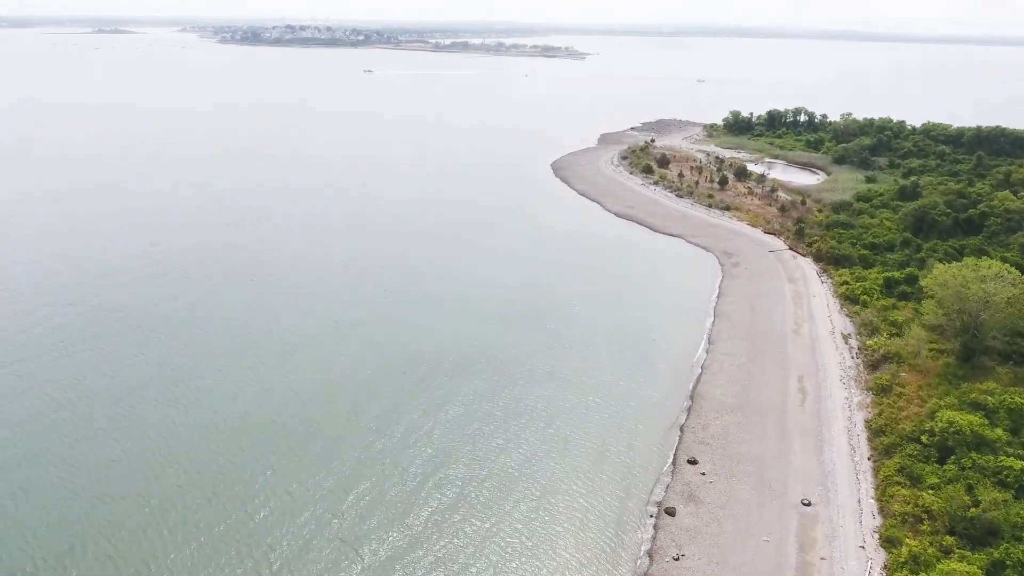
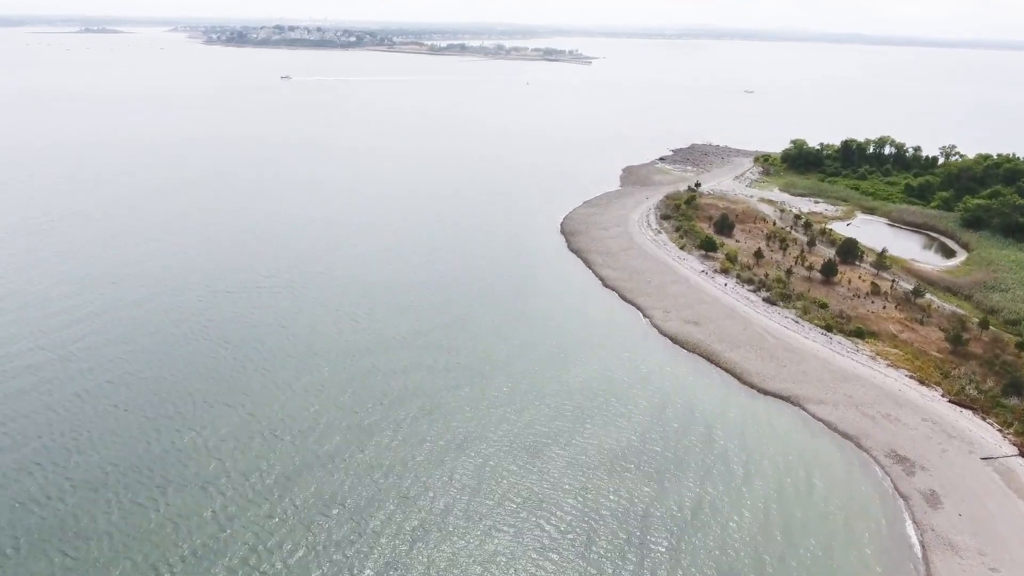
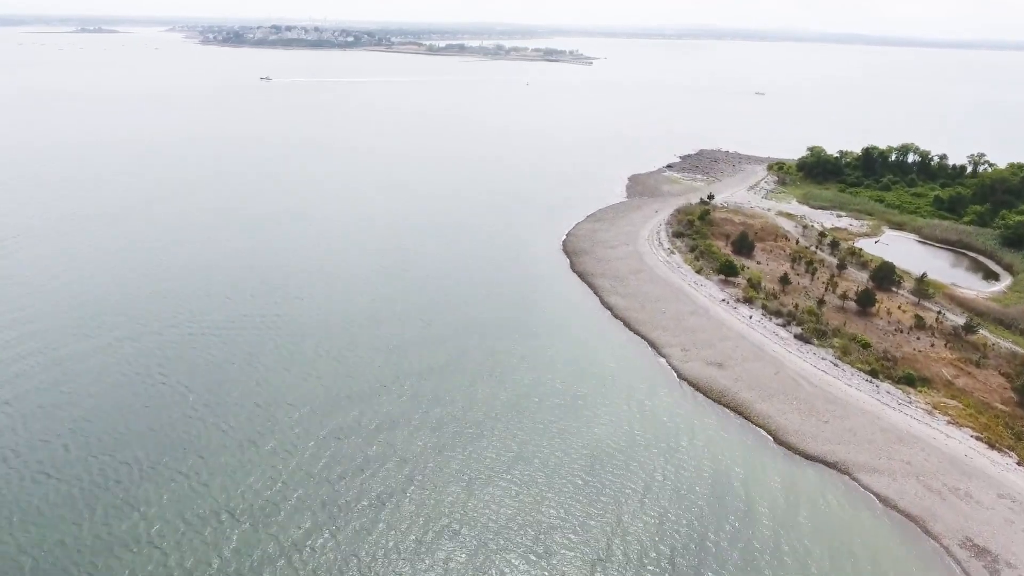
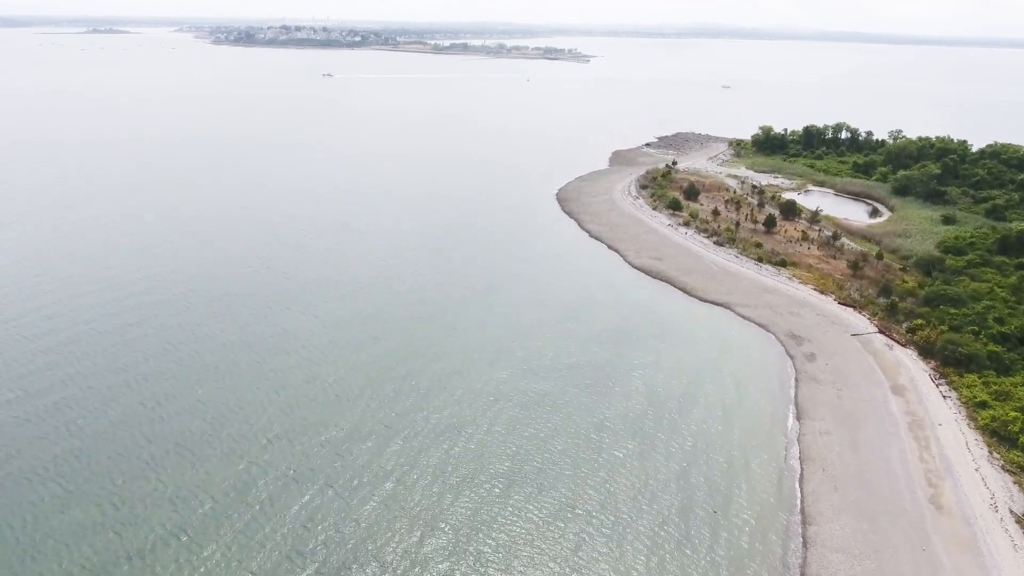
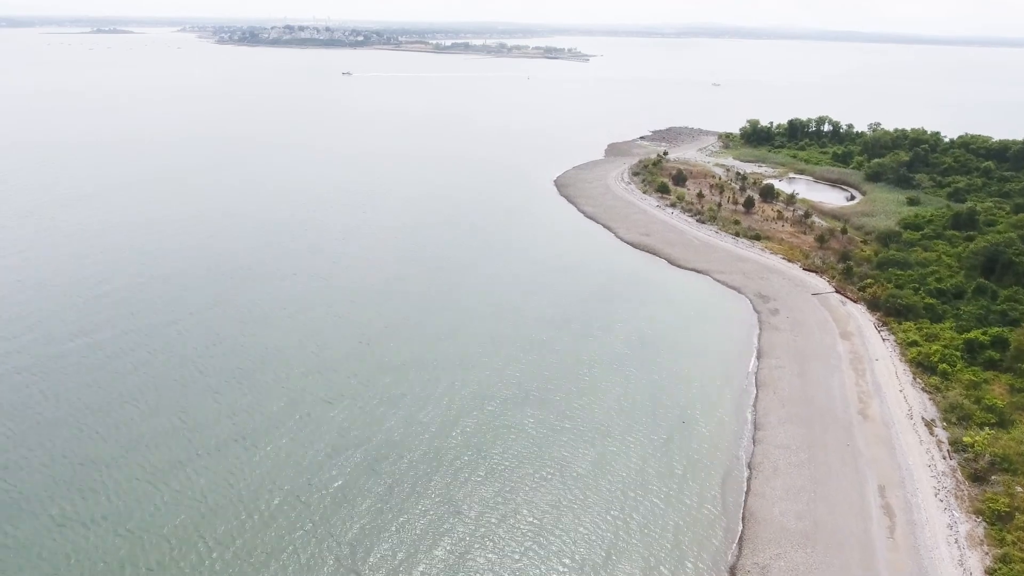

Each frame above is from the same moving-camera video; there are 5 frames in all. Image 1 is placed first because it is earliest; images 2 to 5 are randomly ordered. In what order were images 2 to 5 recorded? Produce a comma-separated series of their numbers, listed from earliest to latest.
5, 4, 2, 3
